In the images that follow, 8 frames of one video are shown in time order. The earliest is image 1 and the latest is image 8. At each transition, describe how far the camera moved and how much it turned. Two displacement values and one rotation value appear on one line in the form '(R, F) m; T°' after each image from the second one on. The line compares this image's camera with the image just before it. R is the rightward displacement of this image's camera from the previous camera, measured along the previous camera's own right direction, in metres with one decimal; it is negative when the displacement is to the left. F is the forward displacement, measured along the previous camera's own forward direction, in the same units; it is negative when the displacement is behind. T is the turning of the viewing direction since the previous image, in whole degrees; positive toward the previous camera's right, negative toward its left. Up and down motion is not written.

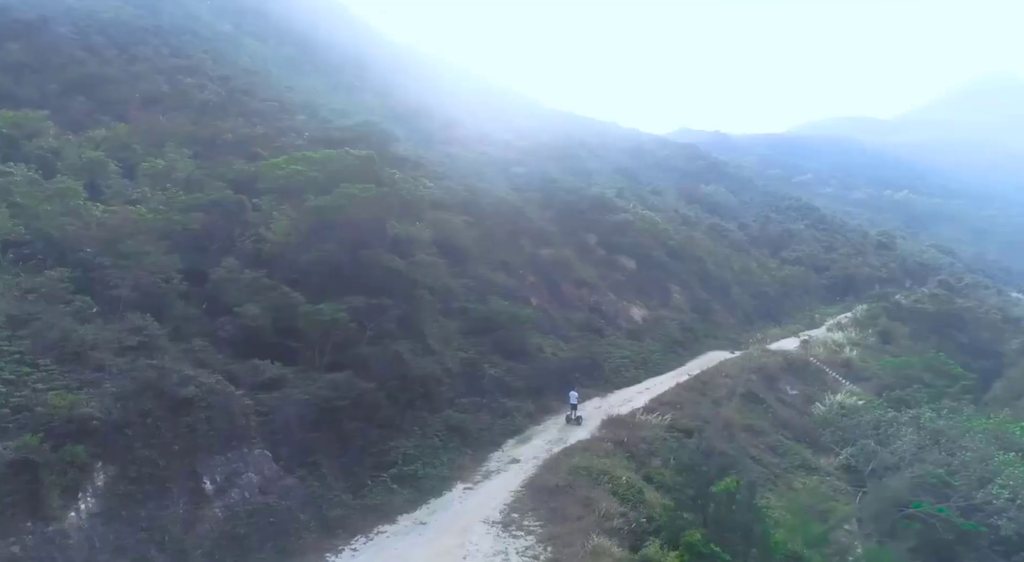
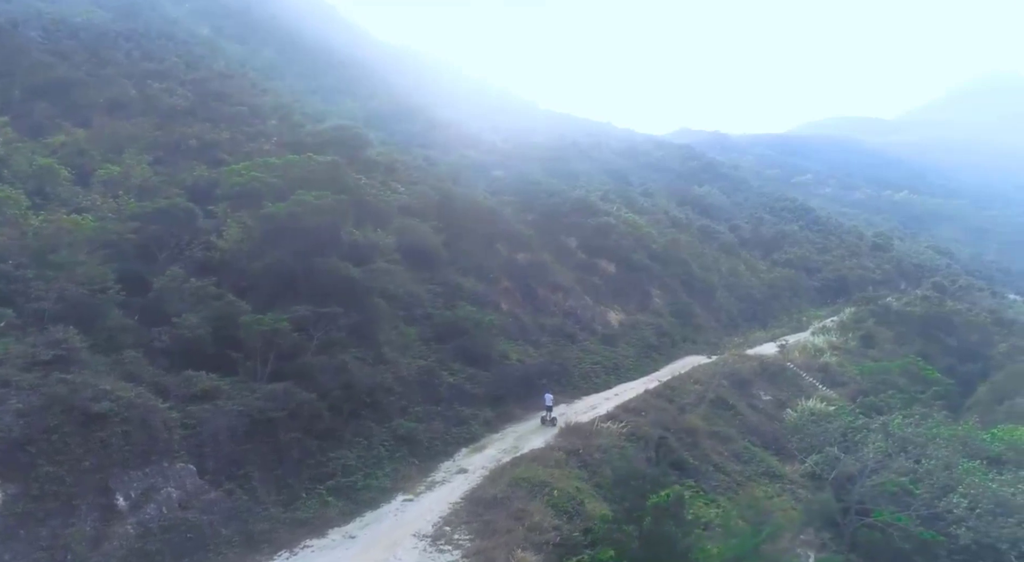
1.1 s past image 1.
(+1.0, +0.1) m; 0°
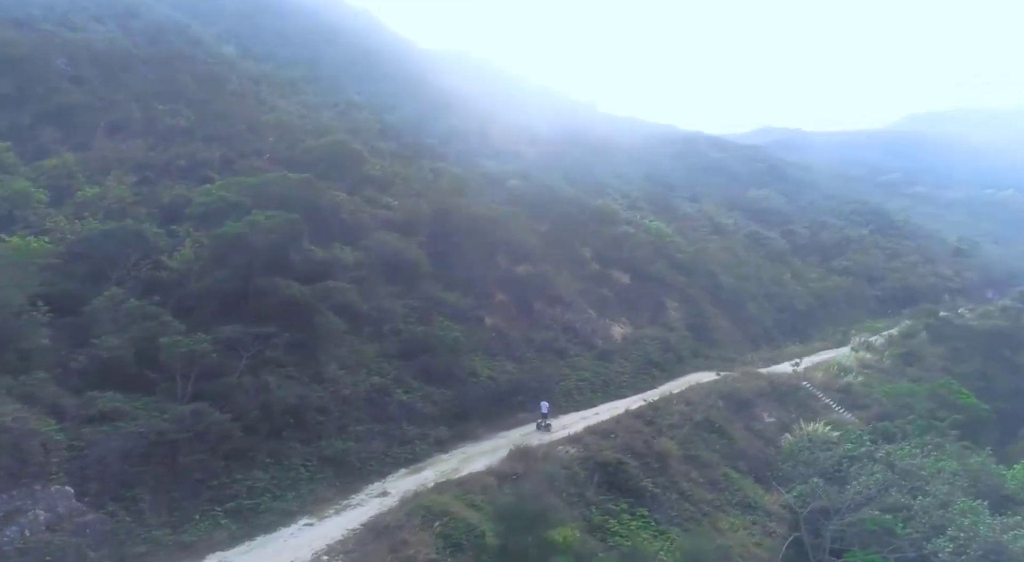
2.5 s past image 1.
(+2.9, +0.5) m; -6°
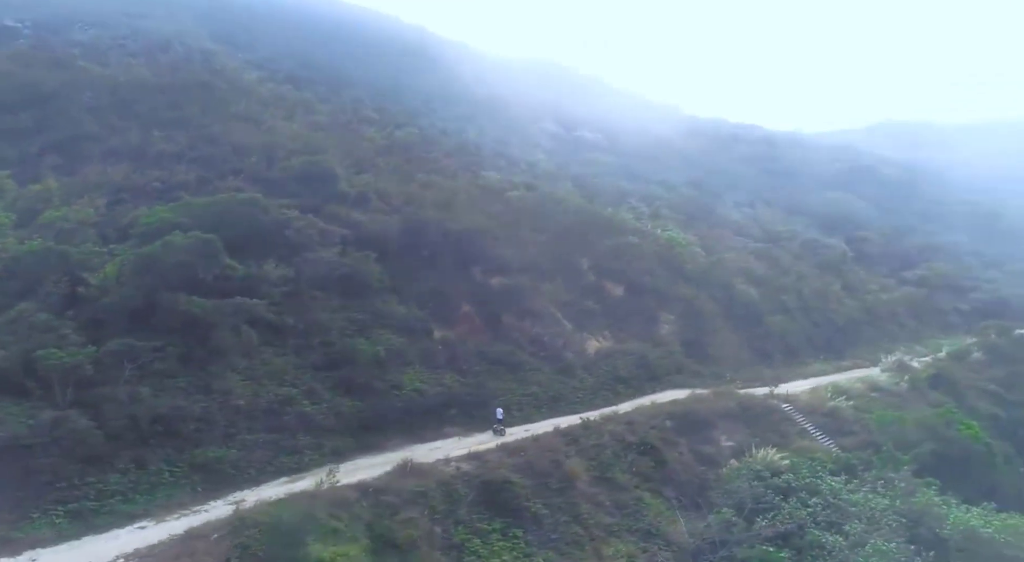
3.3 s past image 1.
(+5.0, +0.3) m; -9°
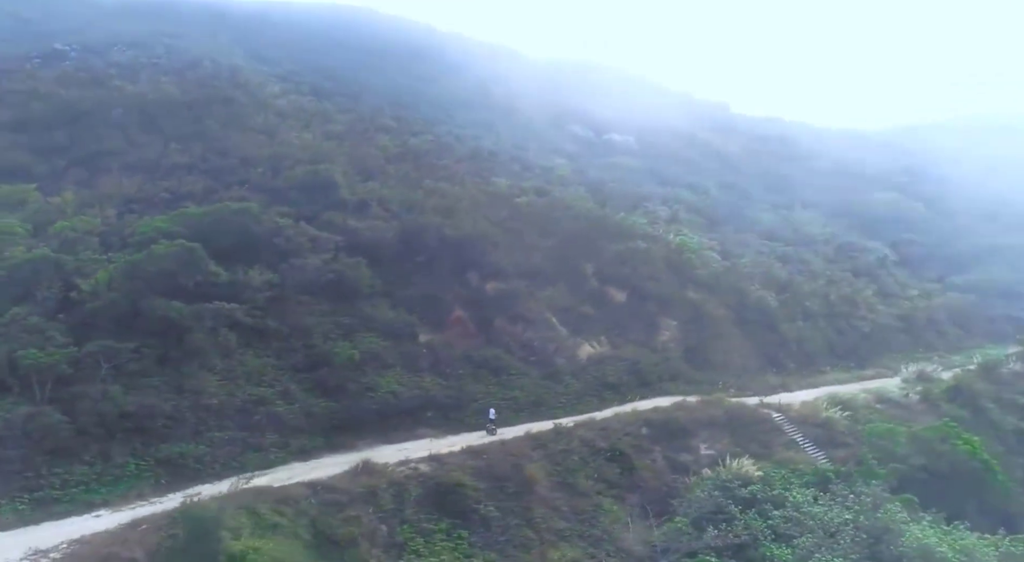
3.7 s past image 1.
(+2.6, -0.2) m; -5°
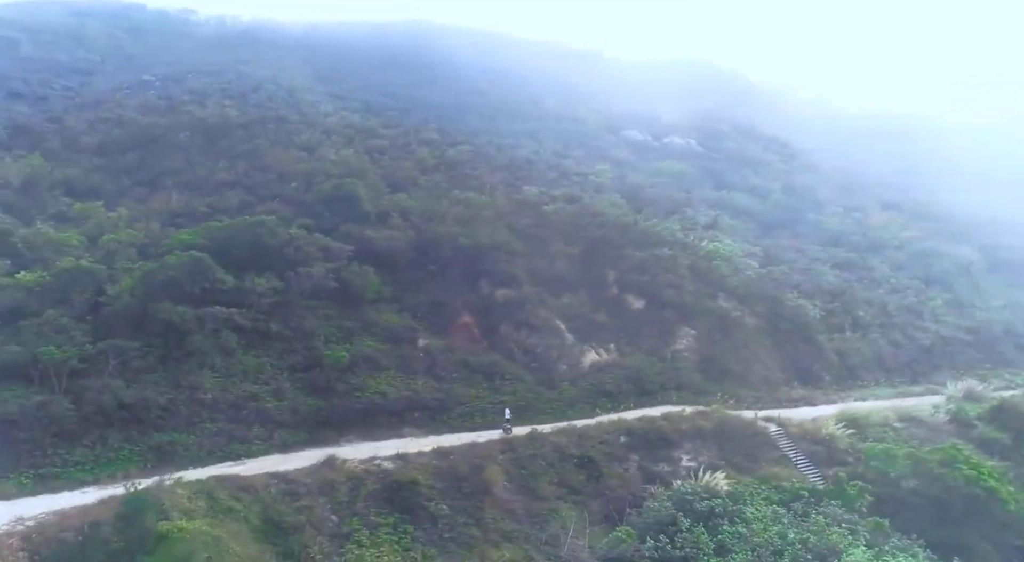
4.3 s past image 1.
(+3.8, -0.4) m; -9°
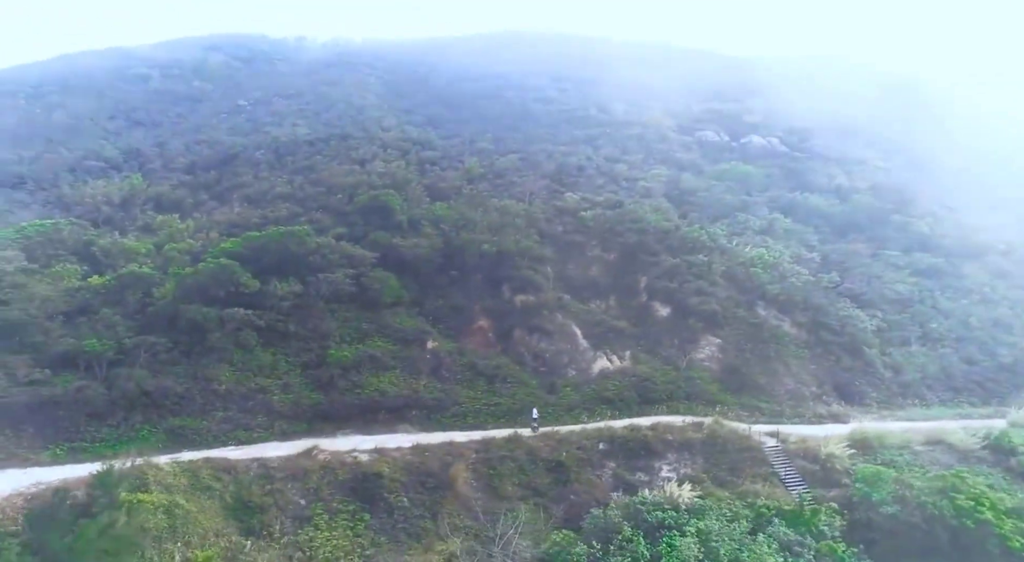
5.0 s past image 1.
(+4.5, -0.3) m; -11°
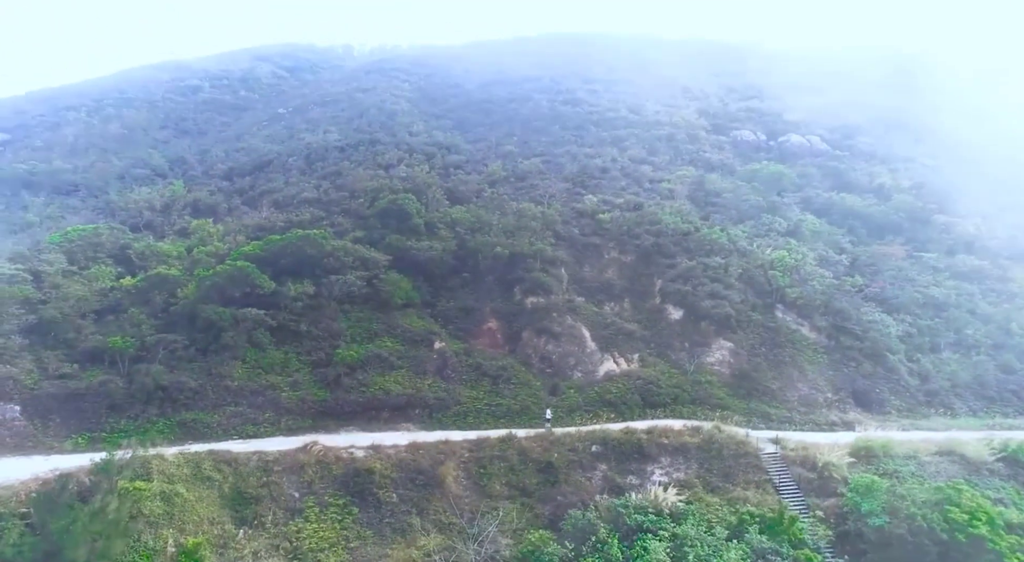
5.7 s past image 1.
(+1.9, -0.2) m; -5°
